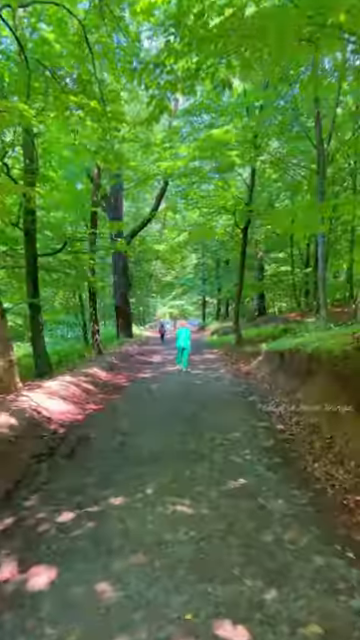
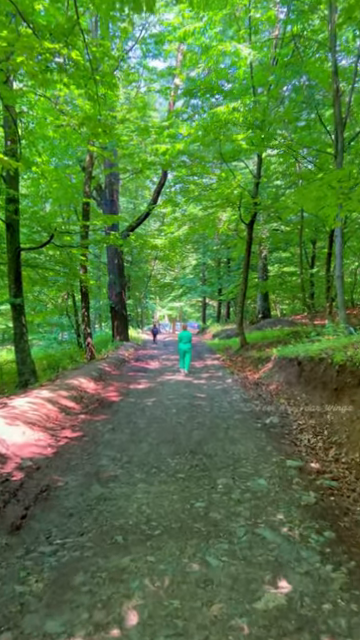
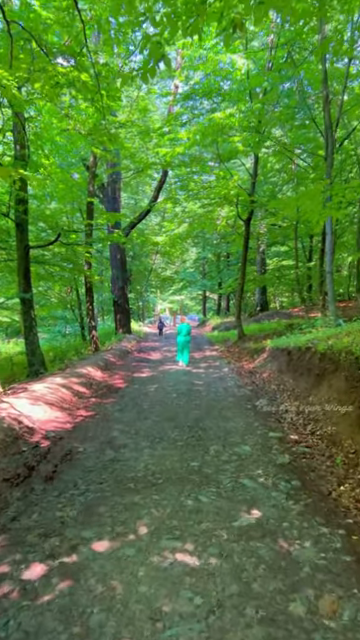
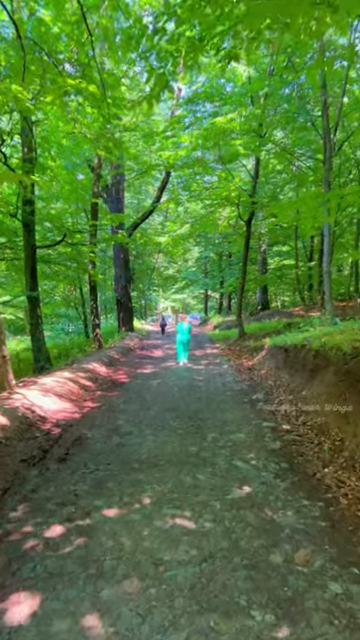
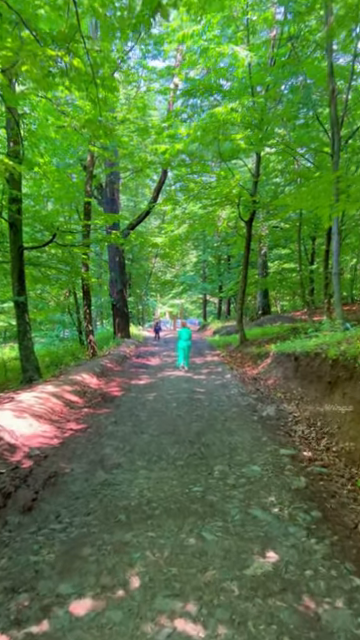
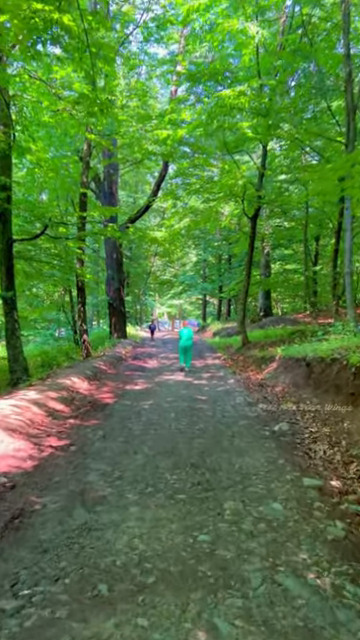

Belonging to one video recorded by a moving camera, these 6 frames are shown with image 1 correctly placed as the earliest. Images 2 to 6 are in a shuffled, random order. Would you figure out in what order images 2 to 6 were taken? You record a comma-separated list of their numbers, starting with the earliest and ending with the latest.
4, 3, 5, 2, 6
